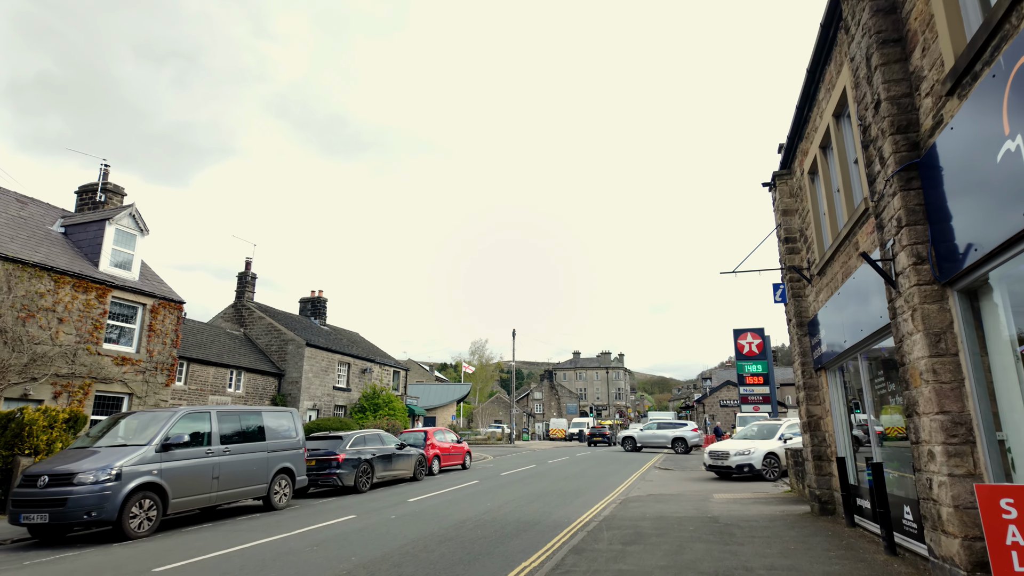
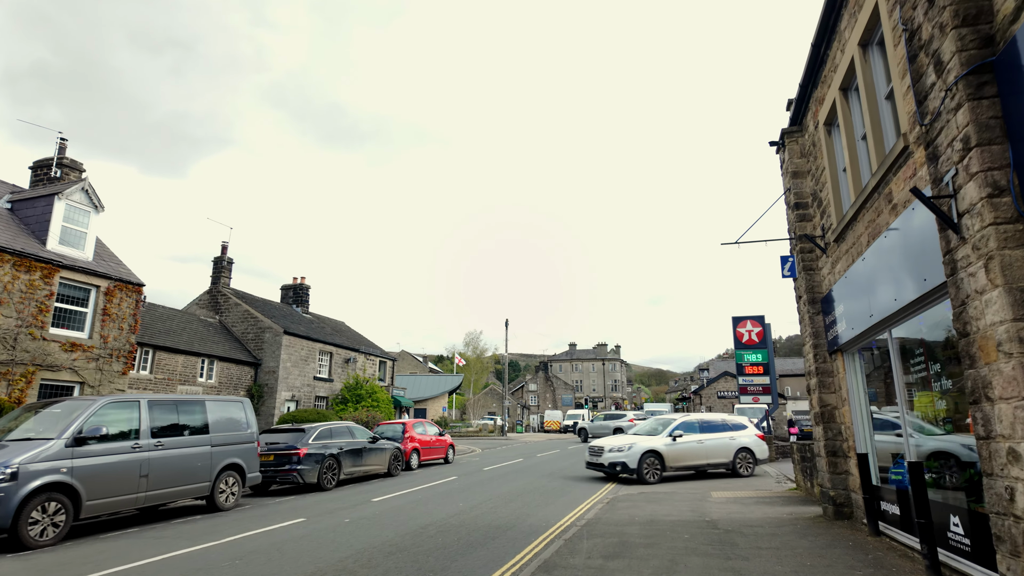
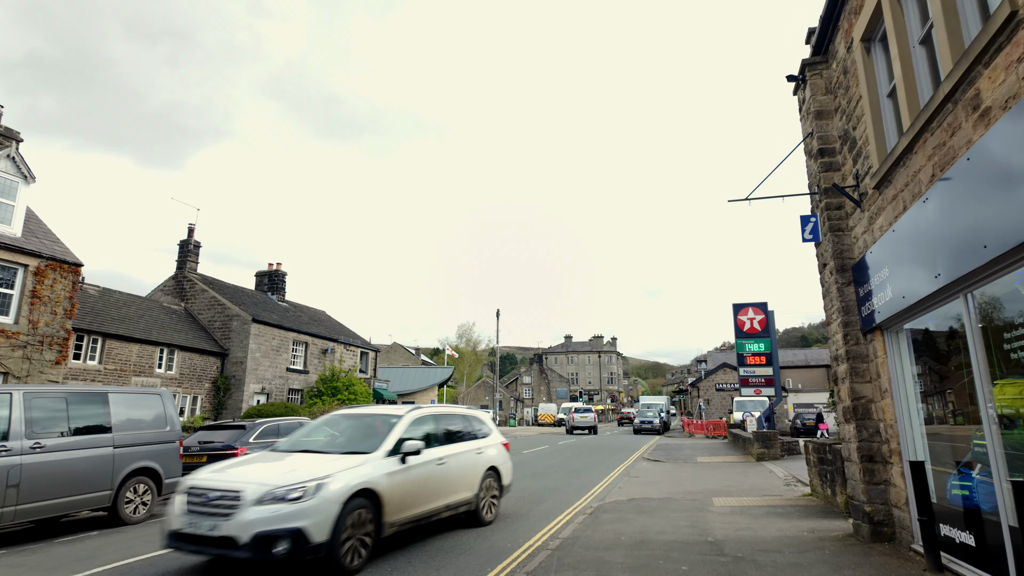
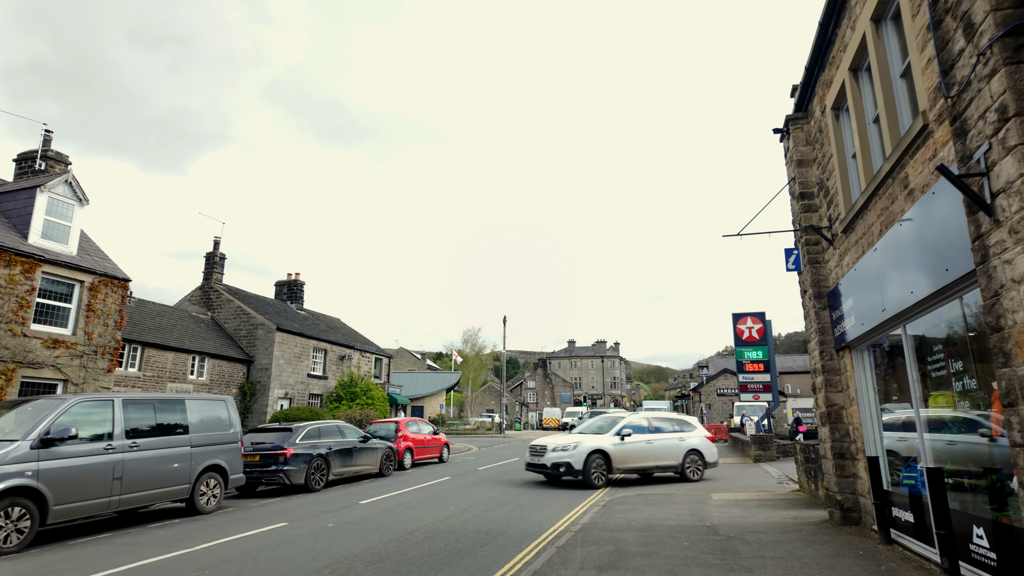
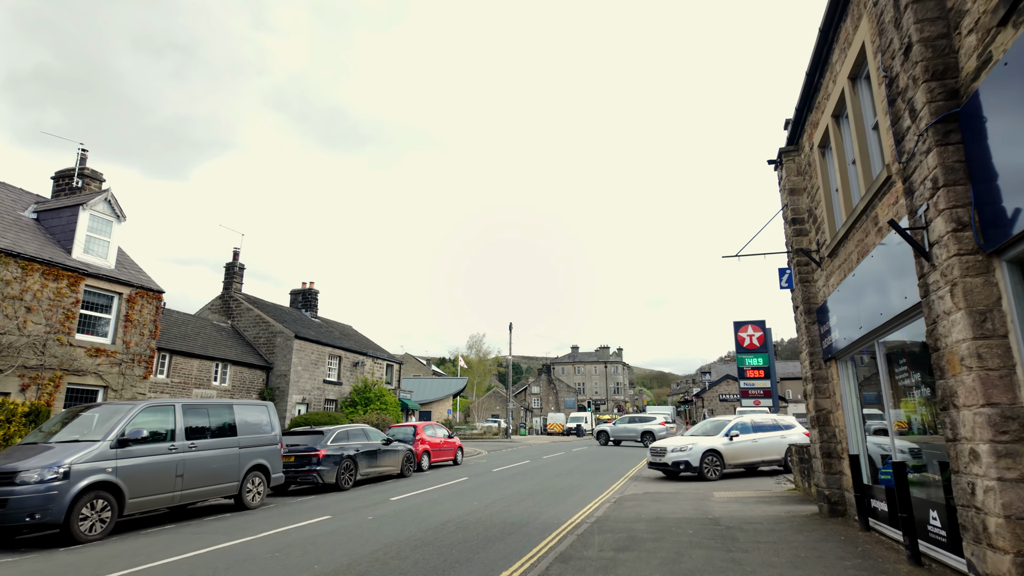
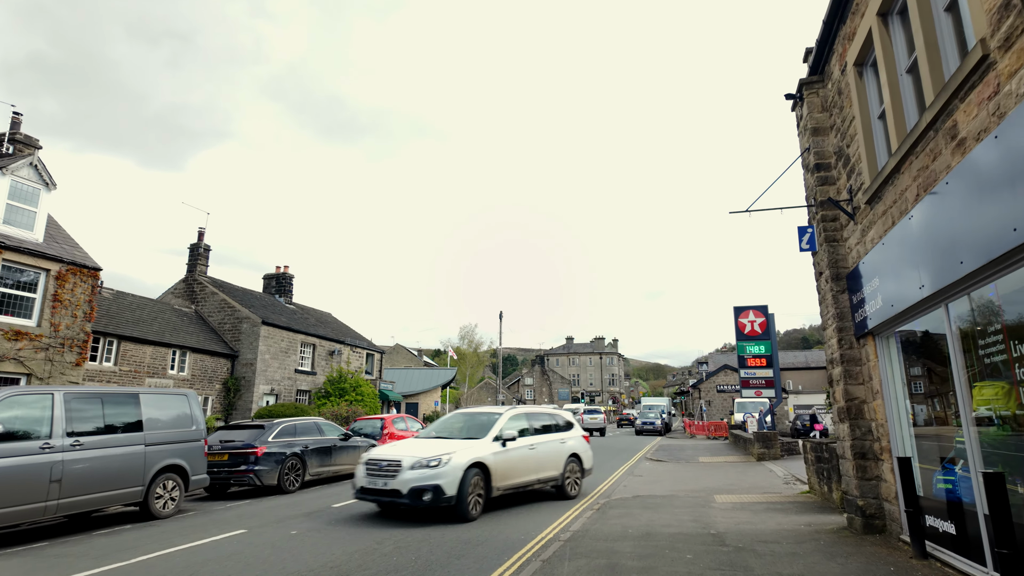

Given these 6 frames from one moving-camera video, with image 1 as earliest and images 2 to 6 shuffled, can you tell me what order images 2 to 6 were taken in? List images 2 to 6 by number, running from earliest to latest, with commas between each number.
5, 2, 4, 6, 3
